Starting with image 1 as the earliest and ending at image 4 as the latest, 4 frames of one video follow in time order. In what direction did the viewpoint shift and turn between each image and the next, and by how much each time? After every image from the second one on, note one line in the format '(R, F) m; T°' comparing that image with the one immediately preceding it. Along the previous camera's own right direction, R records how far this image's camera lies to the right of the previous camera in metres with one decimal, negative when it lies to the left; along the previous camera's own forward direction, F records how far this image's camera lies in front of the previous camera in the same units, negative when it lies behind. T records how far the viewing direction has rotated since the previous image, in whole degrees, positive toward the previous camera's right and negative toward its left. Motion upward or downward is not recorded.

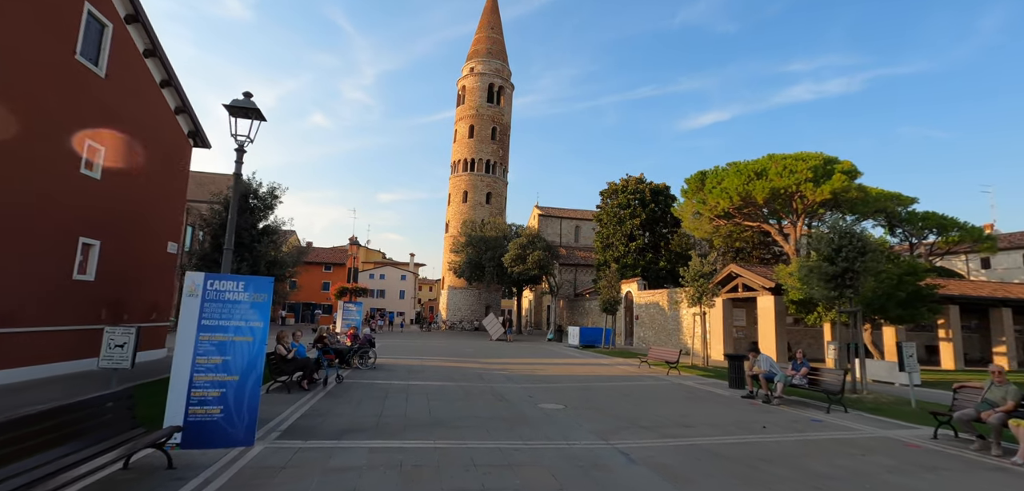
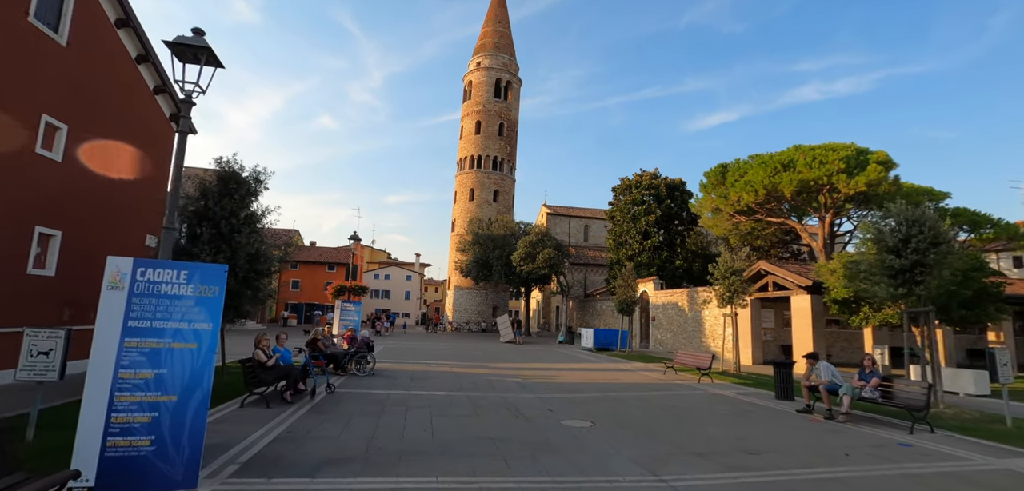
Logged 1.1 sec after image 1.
(-0.2, +1.6) m; -1°
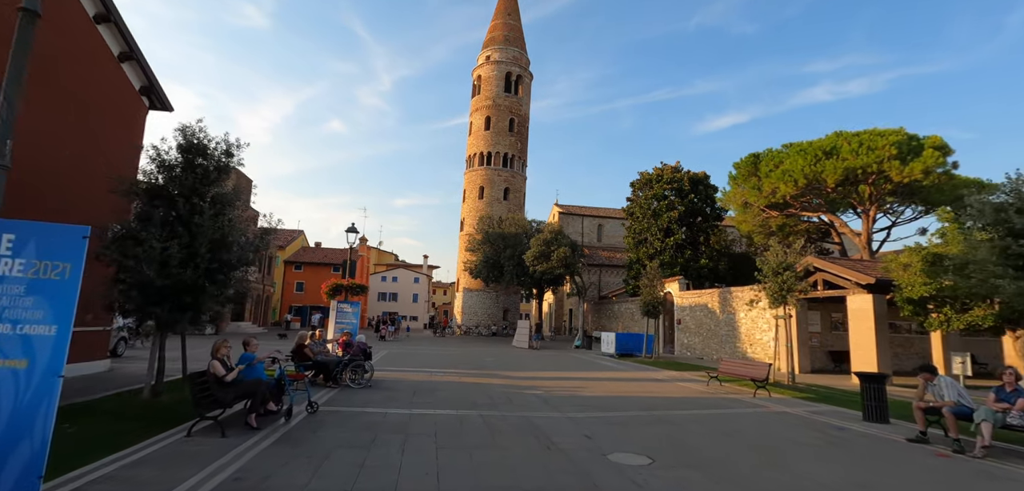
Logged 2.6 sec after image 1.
(-0.3, +2.2) m; -1°
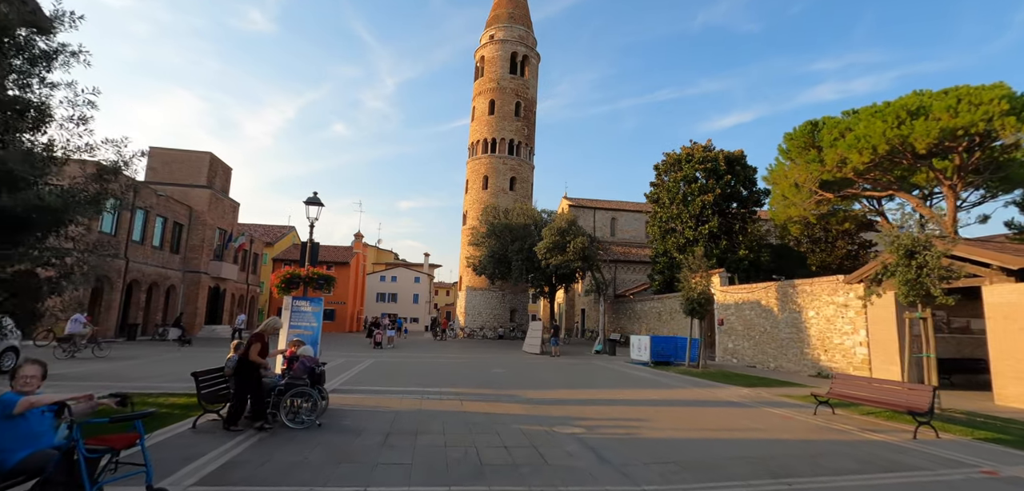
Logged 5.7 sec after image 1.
(-0.4, +4.4) m; 0°
